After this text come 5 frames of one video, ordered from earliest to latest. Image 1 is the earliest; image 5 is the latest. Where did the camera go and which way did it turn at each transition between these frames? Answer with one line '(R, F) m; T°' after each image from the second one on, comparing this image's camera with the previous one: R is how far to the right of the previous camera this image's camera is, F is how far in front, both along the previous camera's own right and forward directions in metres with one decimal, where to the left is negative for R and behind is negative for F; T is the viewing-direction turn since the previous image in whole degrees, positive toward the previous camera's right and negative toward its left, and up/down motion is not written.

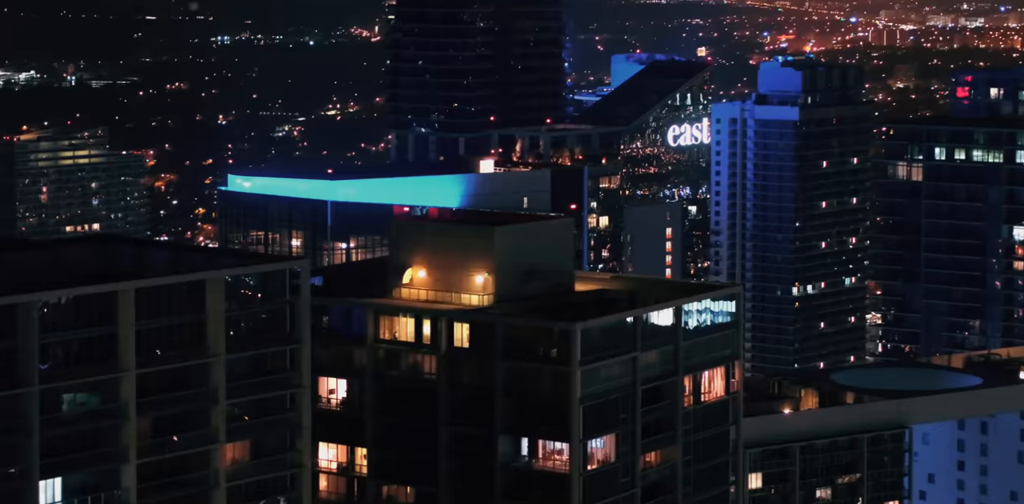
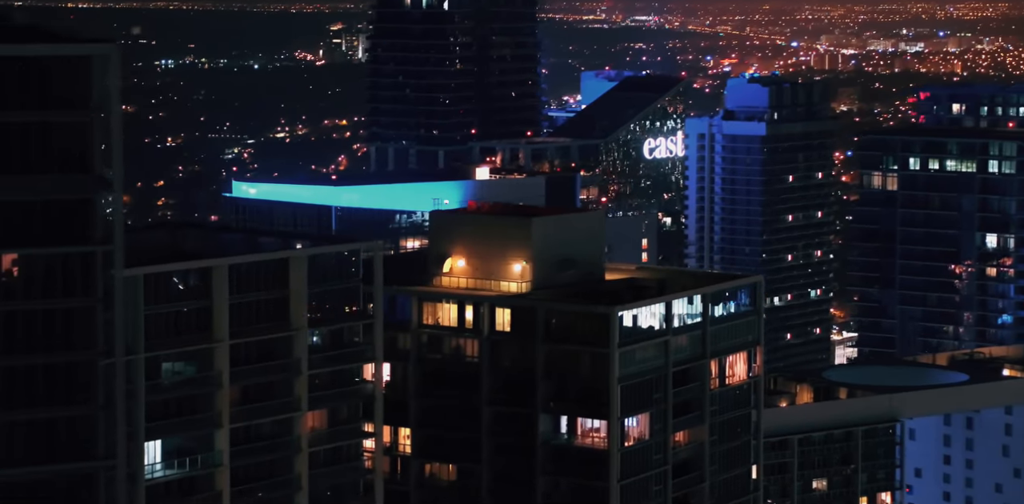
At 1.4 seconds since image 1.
(-2.2, -2.4) m; +2°
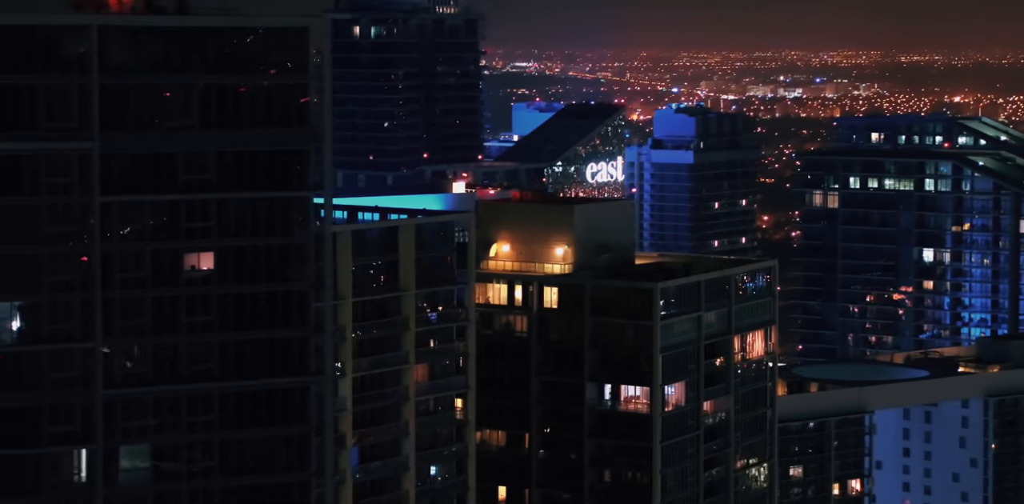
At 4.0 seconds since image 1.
(-4.2, -4.4) m; +3°
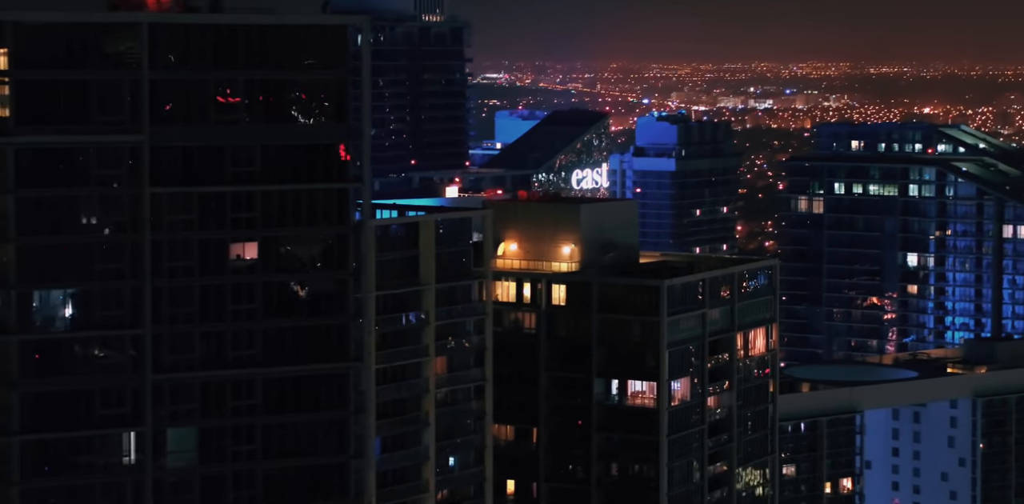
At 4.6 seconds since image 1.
(-1.0, -1.1) m; +1°
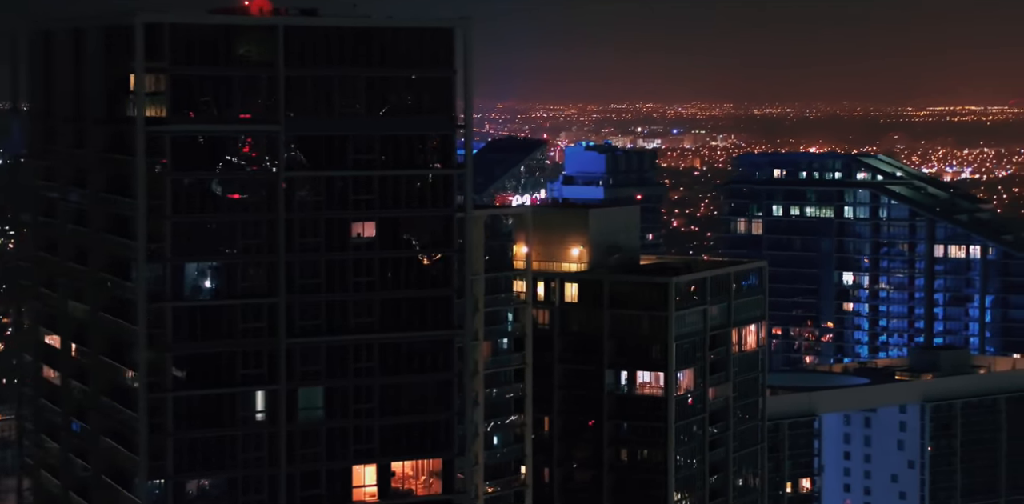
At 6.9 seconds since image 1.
(-3.5, -3.8) m; +3°
